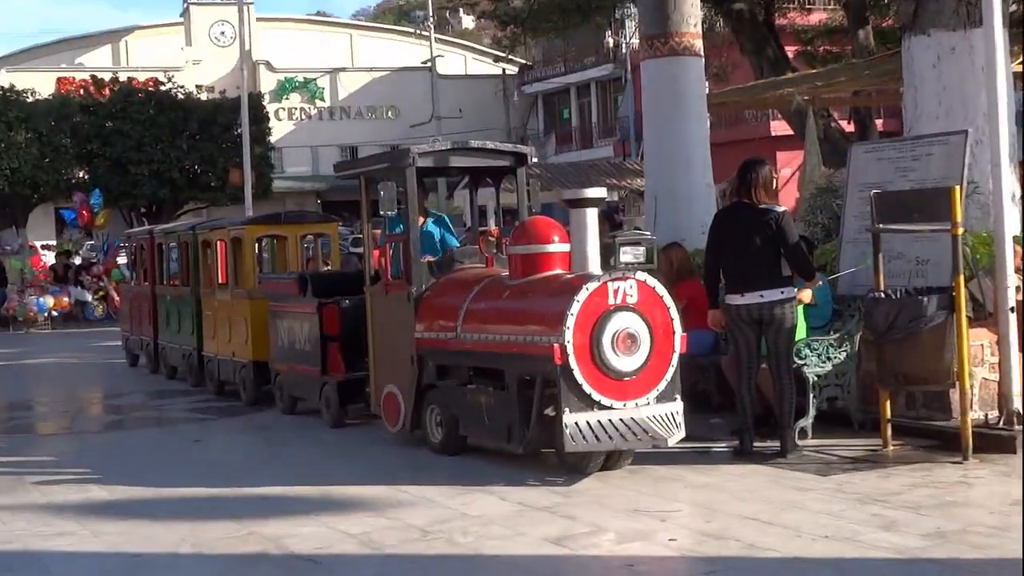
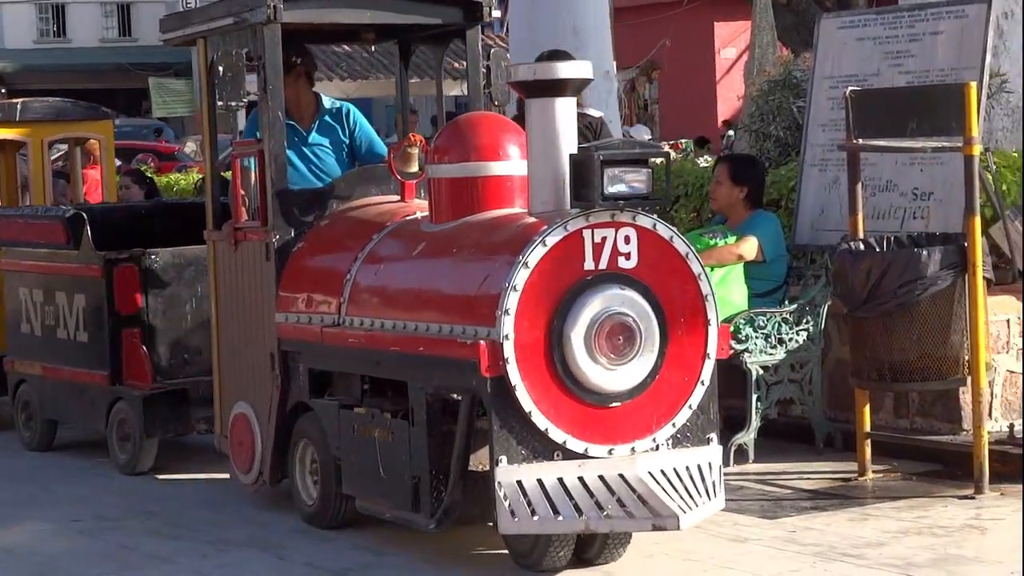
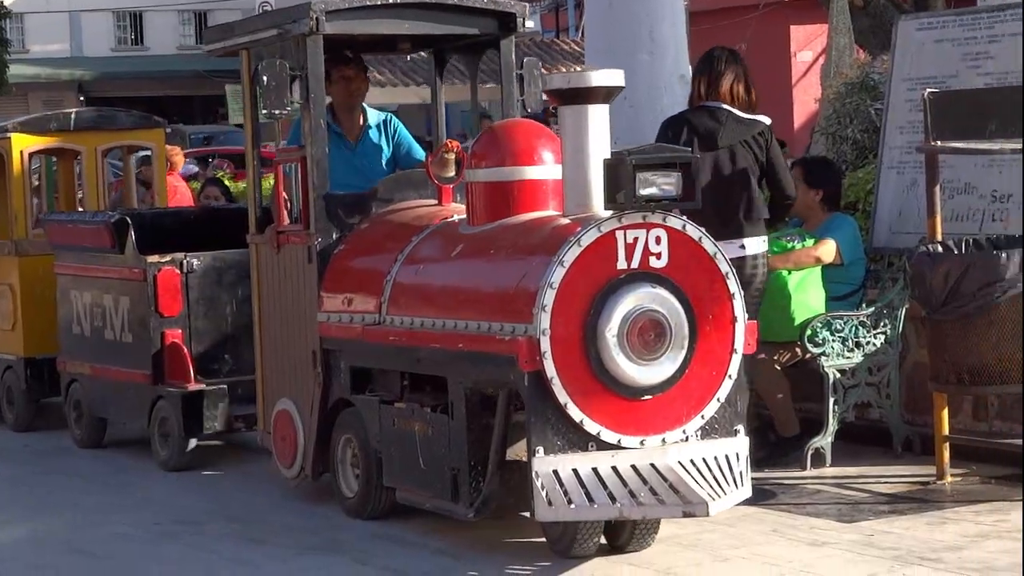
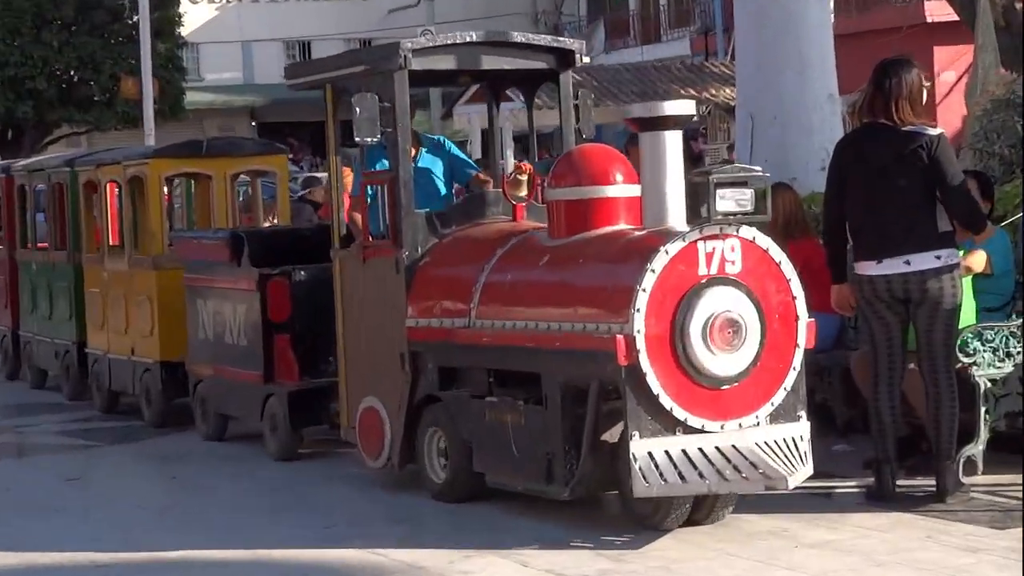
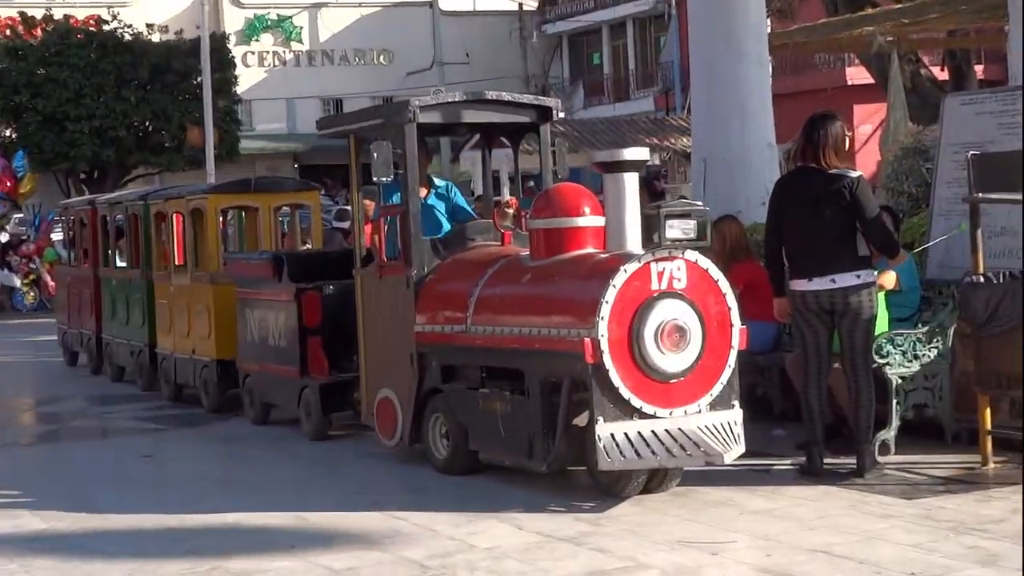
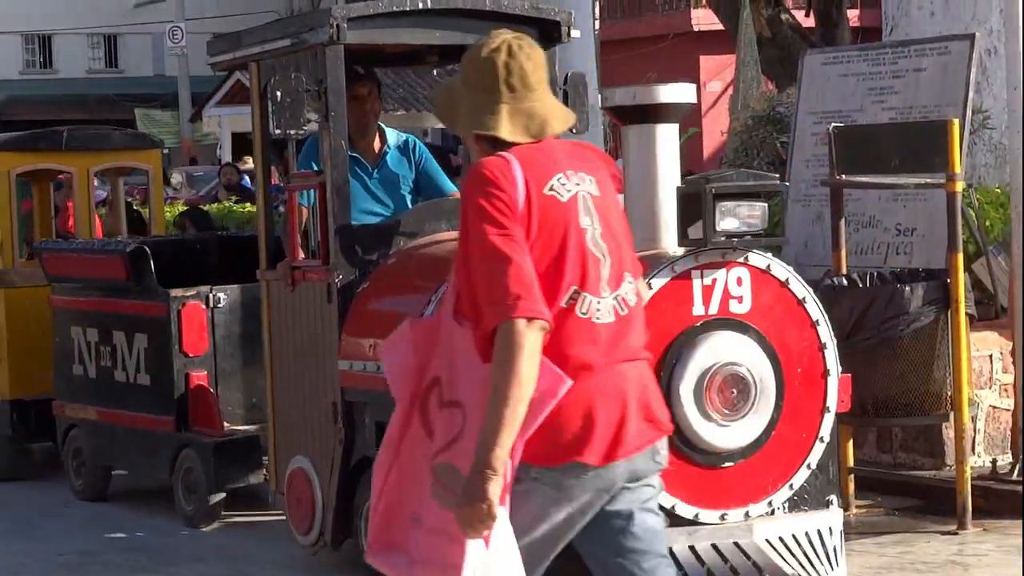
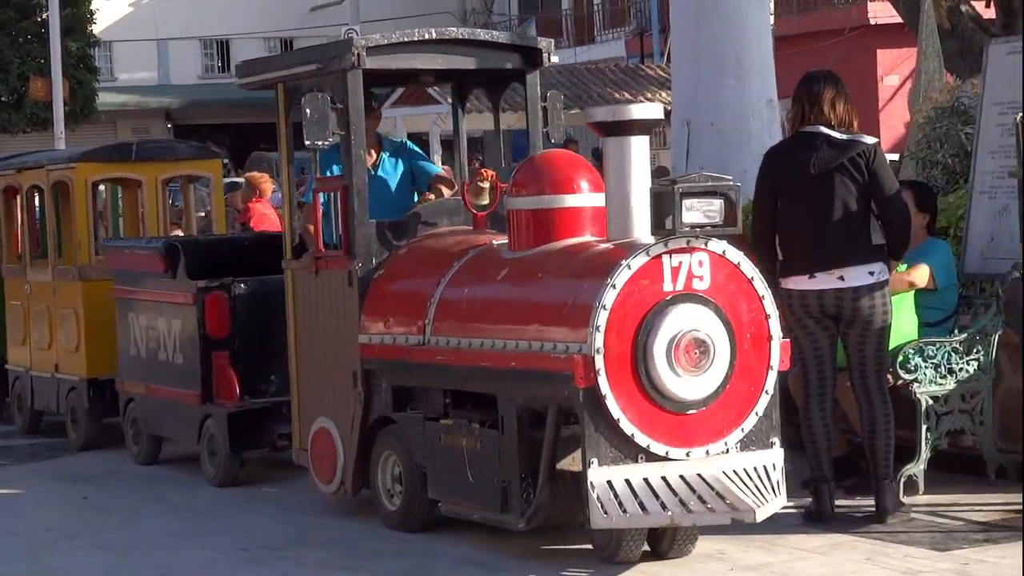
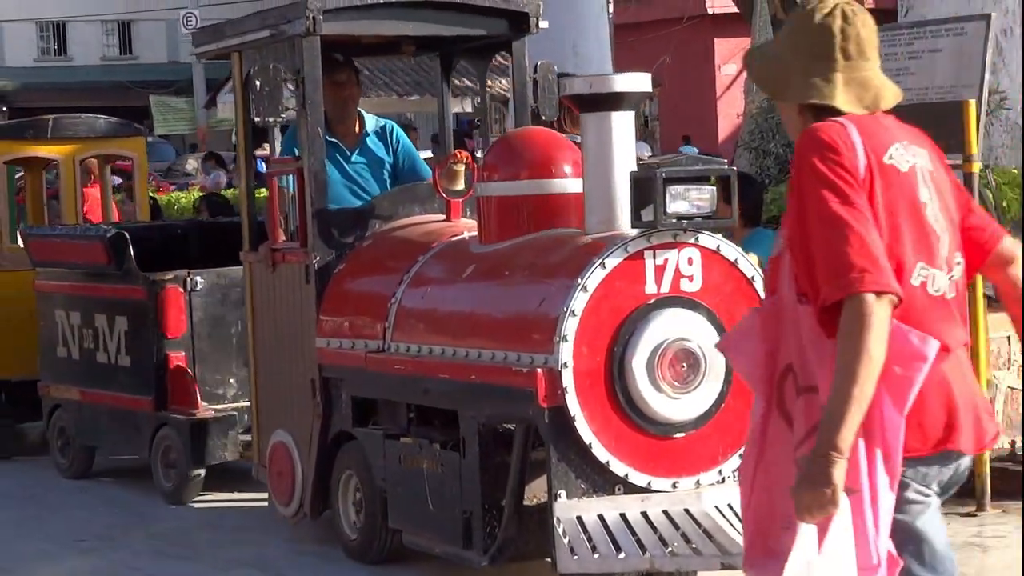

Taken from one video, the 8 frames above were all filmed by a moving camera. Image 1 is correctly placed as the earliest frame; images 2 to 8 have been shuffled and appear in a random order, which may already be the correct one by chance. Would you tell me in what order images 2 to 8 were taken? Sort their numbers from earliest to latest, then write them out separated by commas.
5, 4, 7, 3, 2, 8, 6
